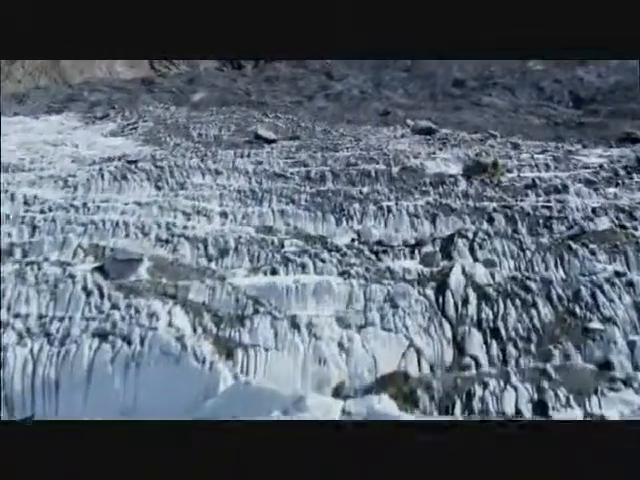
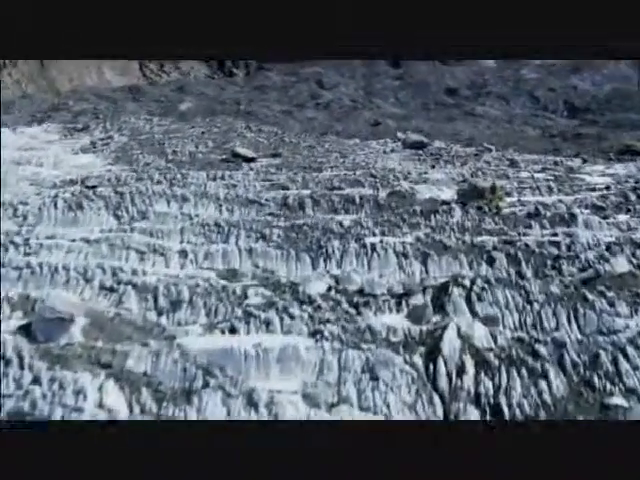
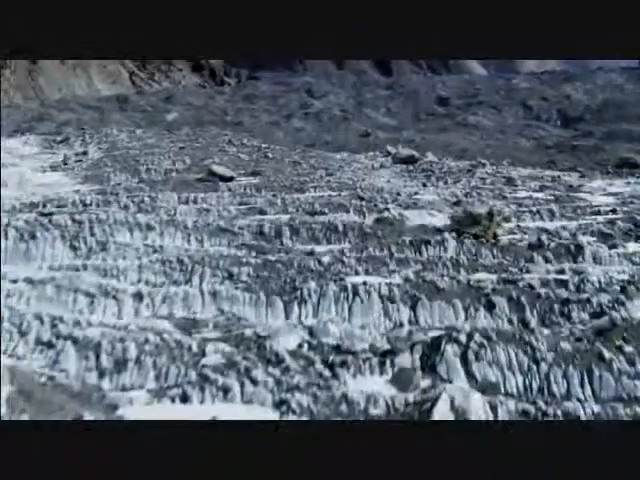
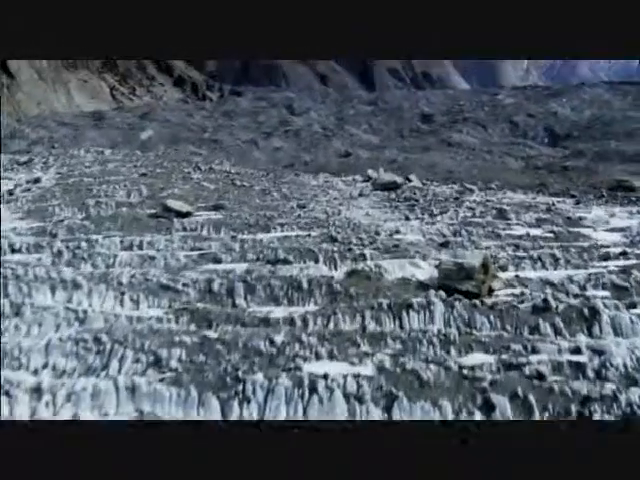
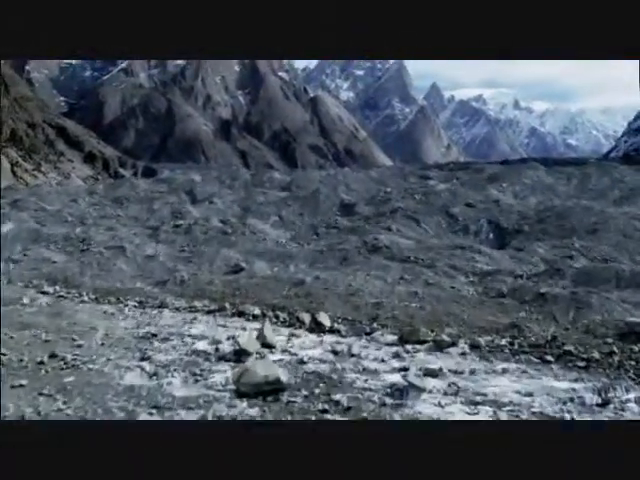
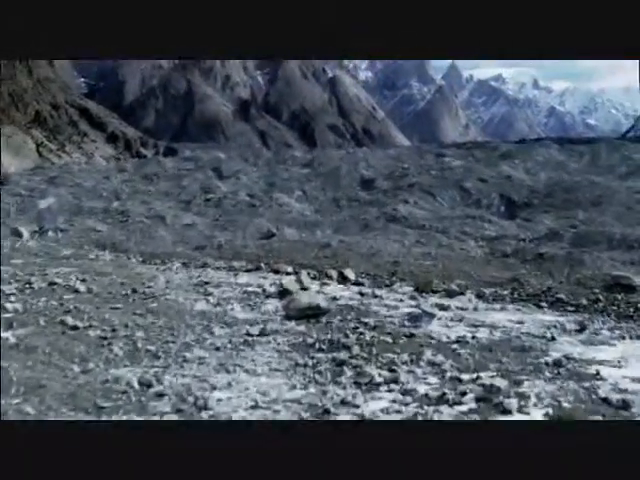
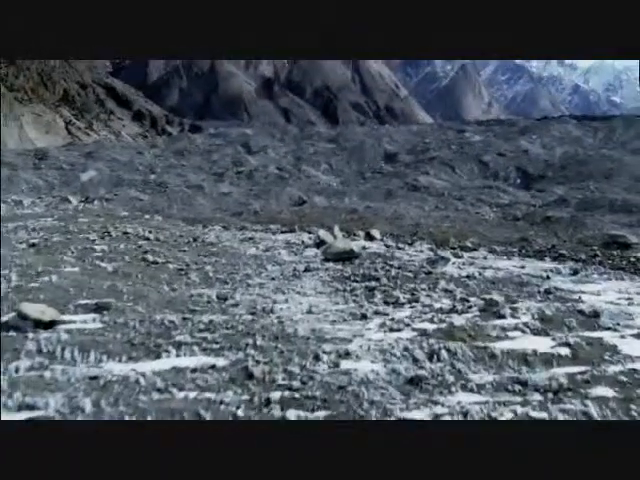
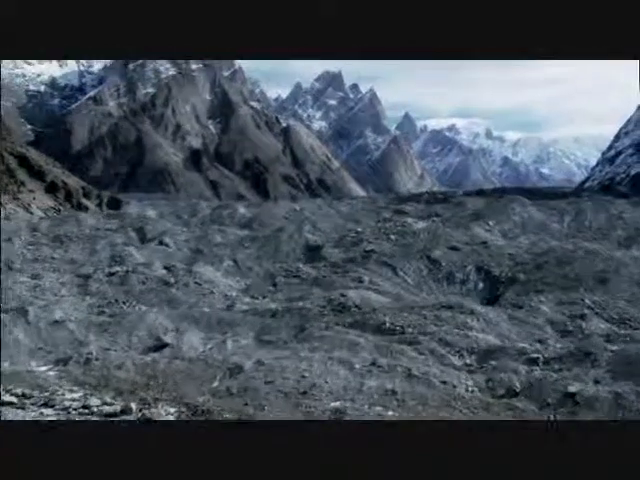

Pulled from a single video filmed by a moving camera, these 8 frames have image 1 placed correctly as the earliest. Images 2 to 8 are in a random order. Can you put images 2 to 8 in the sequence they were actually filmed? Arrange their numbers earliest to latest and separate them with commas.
2, 3, 4, 7, 6, 5, 8
